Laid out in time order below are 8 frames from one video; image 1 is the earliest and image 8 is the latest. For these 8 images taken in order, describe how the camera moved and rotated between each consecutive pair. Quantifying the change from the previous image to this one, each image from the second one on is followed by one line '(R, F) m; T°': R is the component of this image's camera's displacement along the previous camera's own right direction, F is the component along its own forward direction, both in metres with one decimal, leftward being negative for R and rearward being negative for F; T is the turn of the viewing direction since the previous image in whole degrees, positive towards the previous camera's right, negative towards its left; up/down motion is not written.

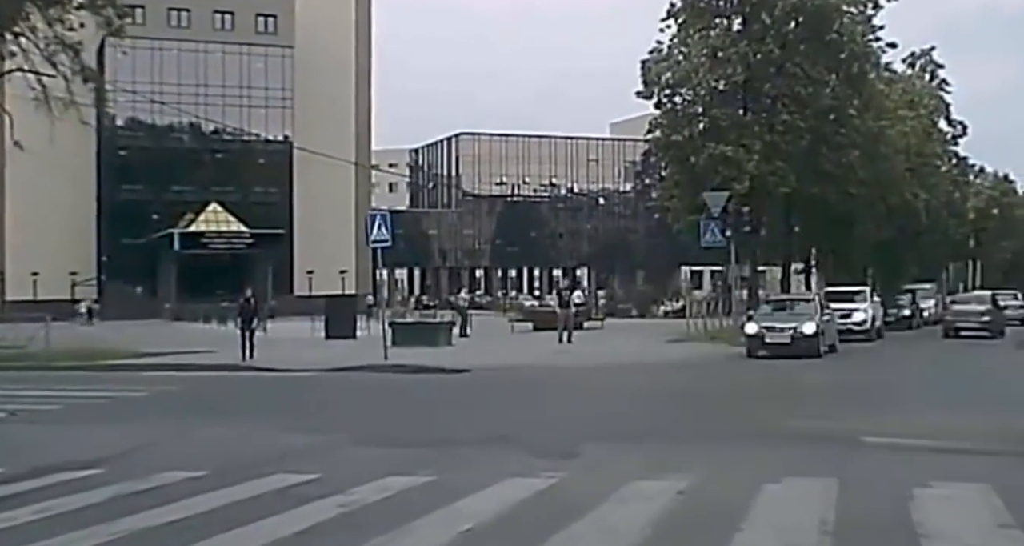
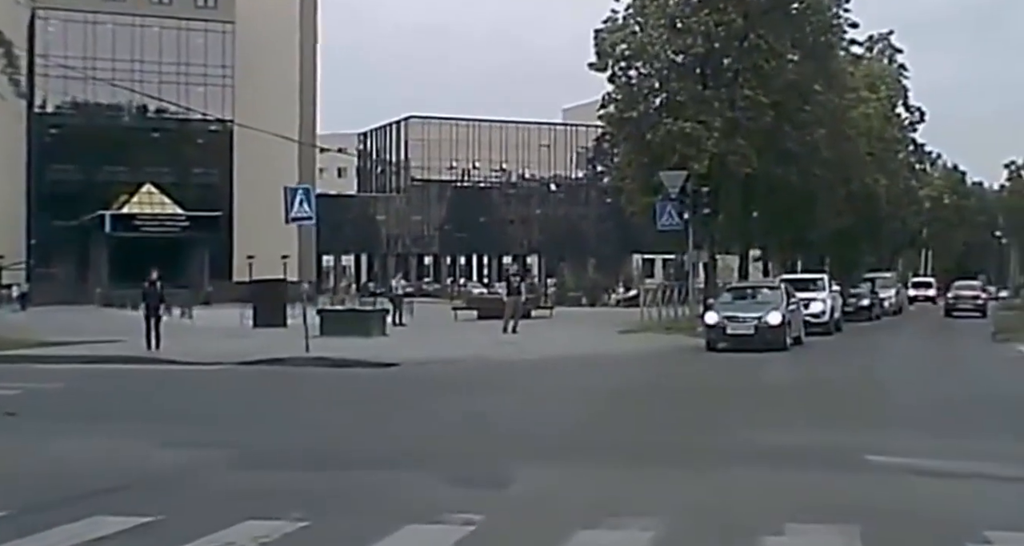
(+0.3, +2.5) m; +3°
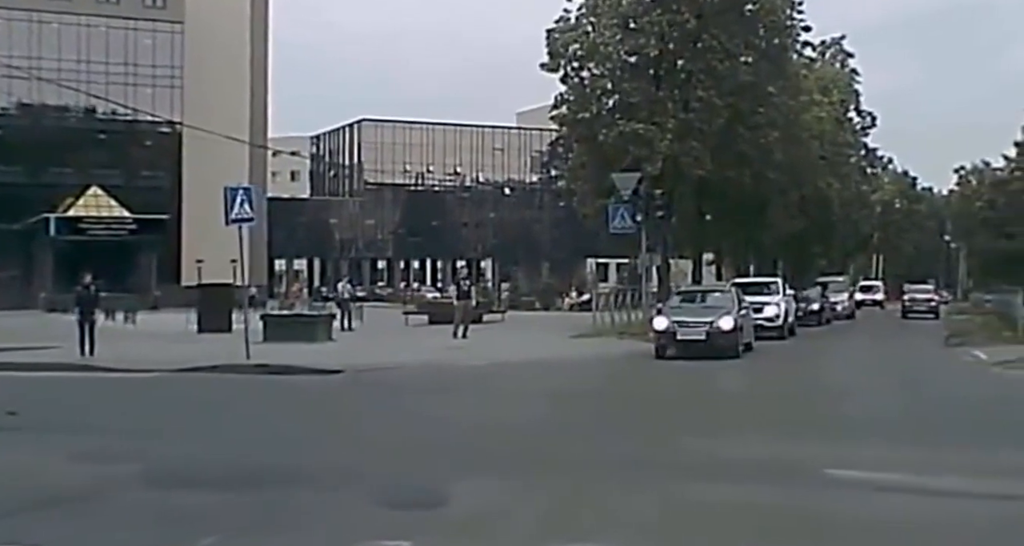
(+0.1, +0.6) m; +2°
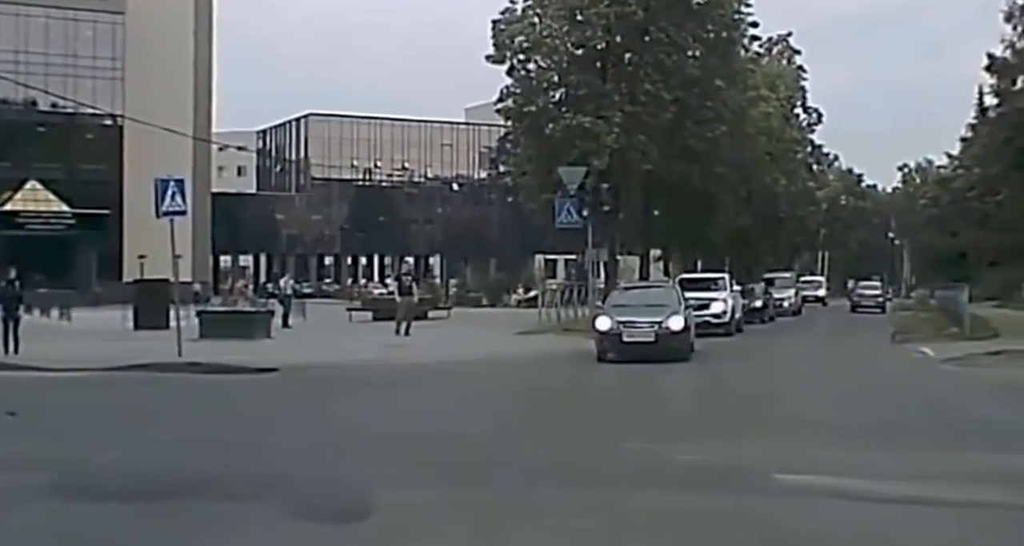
(+0.1, +0.6) m; +3°
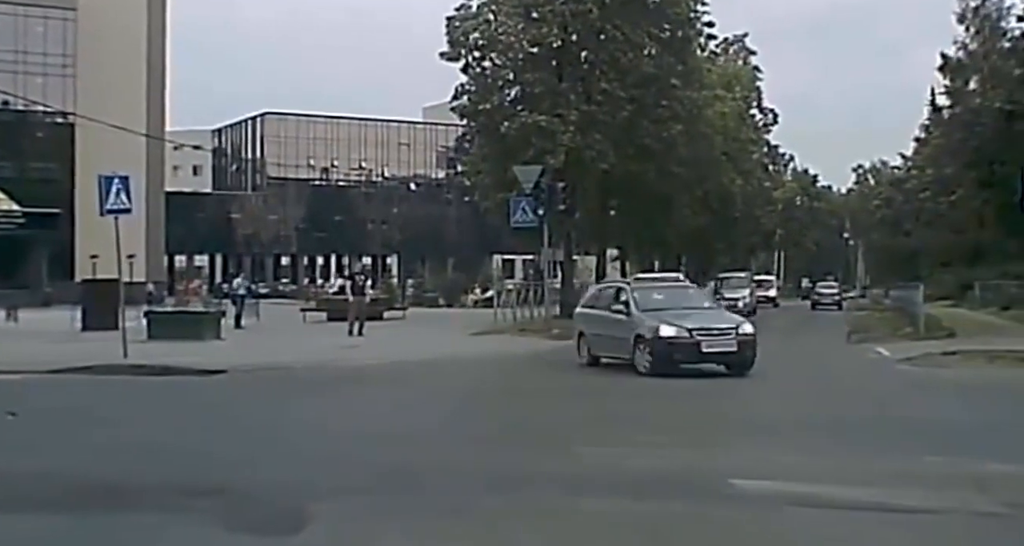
(+0.1, +0.3) m; +2°
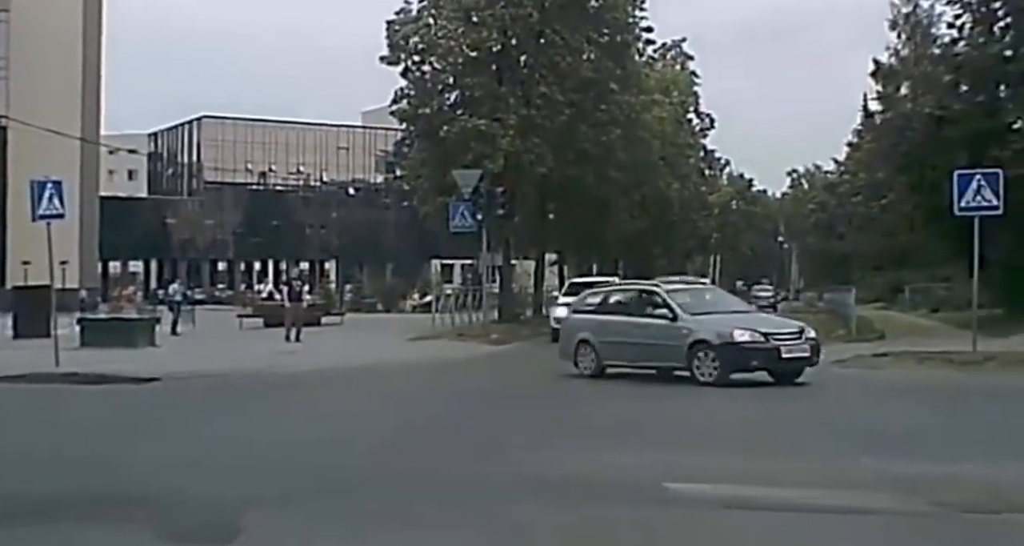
(0.0, 0.0) m; +3°
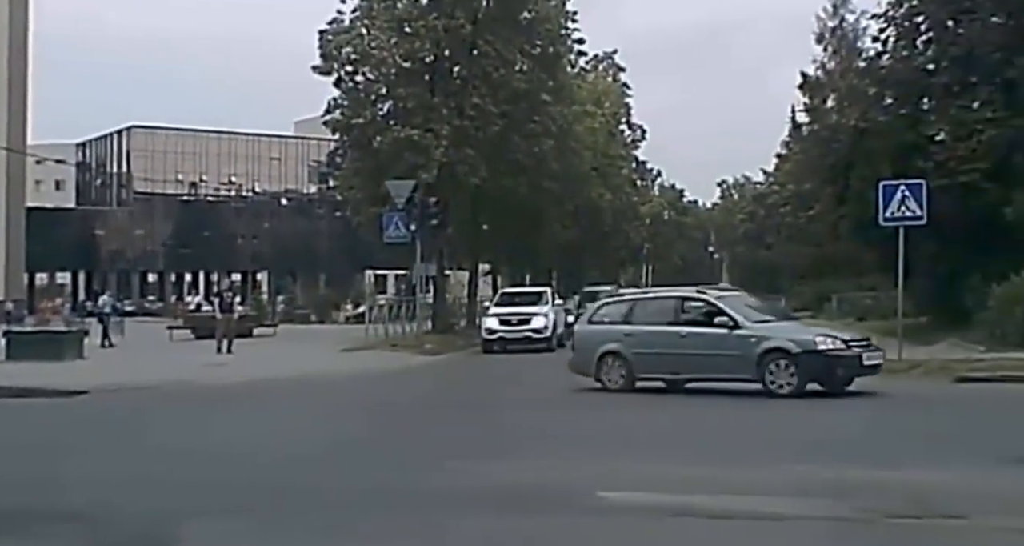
(+0.1, 0.0) m; +3°
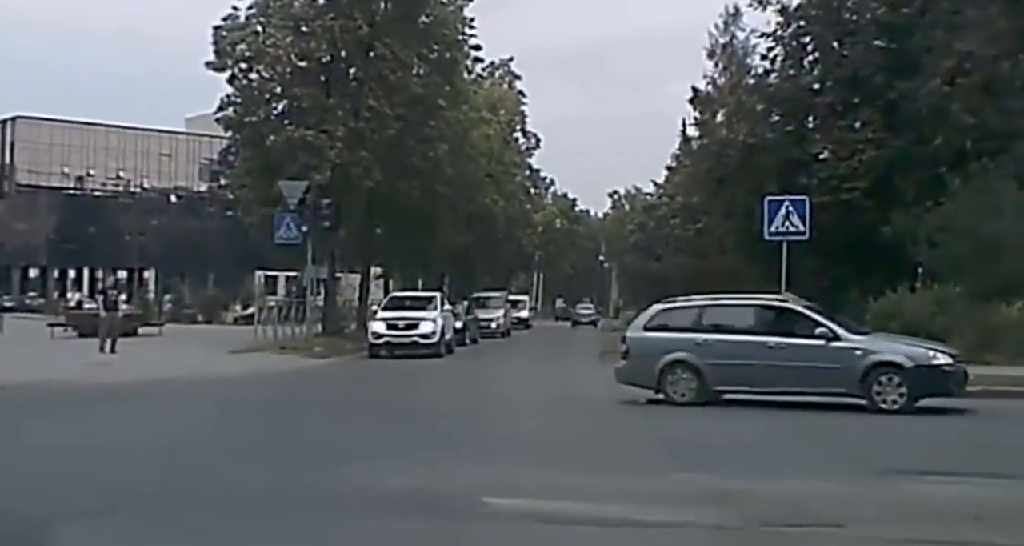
(+0.1, 0.0) m; +5°
